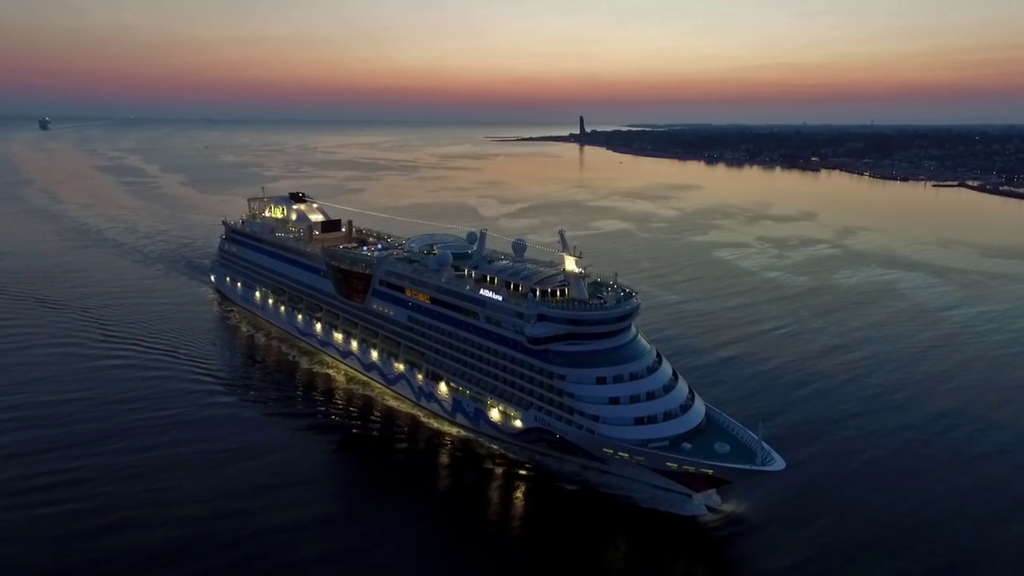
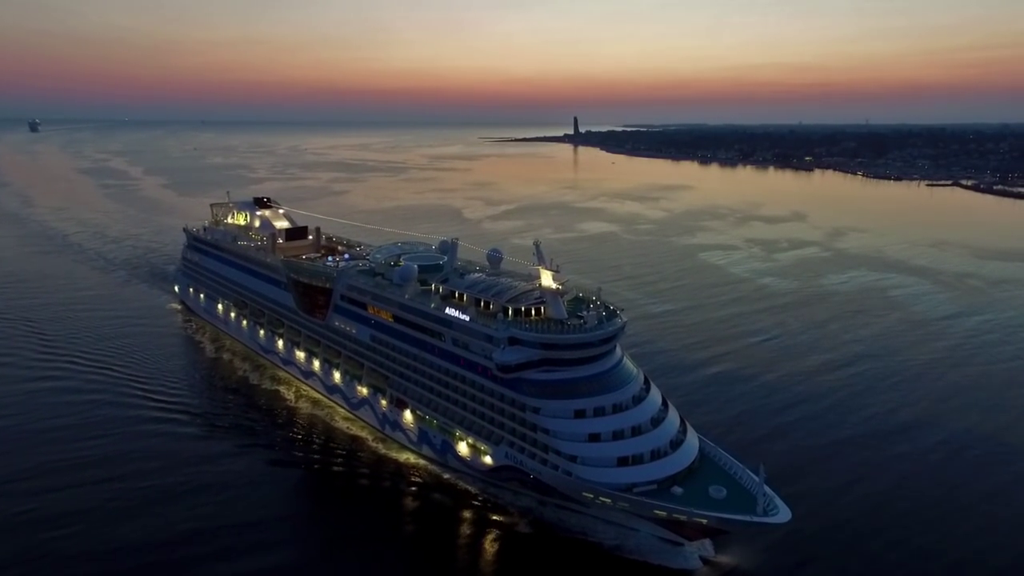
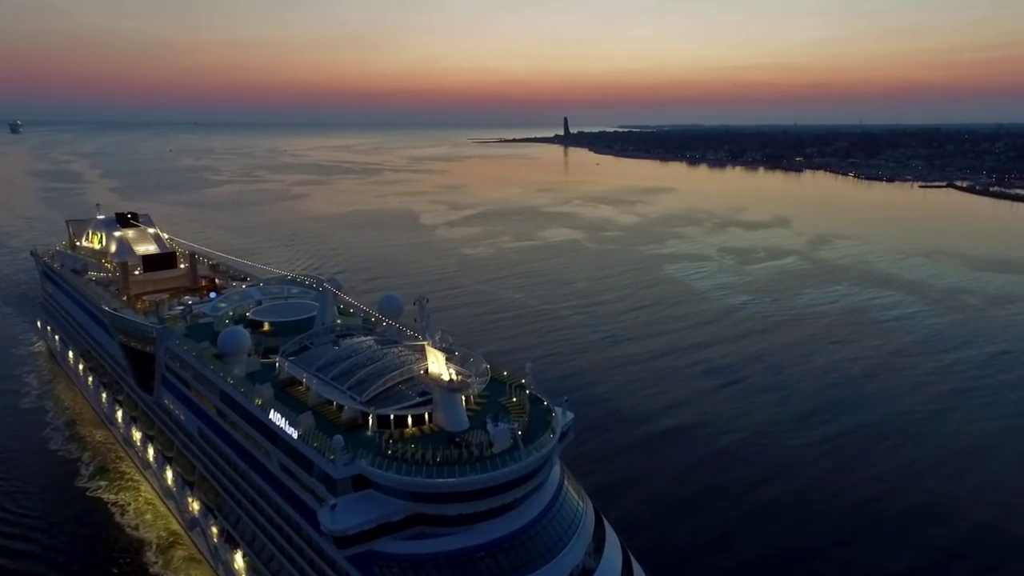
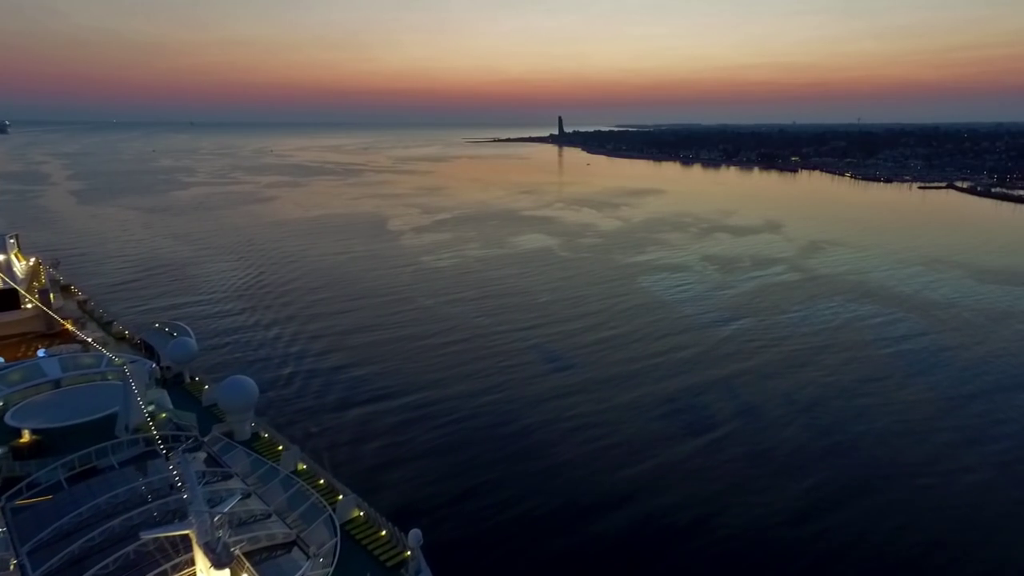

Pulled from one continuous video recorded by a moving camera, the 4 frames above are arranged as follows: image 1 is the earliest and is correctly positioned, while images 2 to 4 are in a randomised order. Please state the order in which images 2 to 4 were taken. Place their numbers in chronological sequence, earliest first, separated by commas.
2, 3, 4
